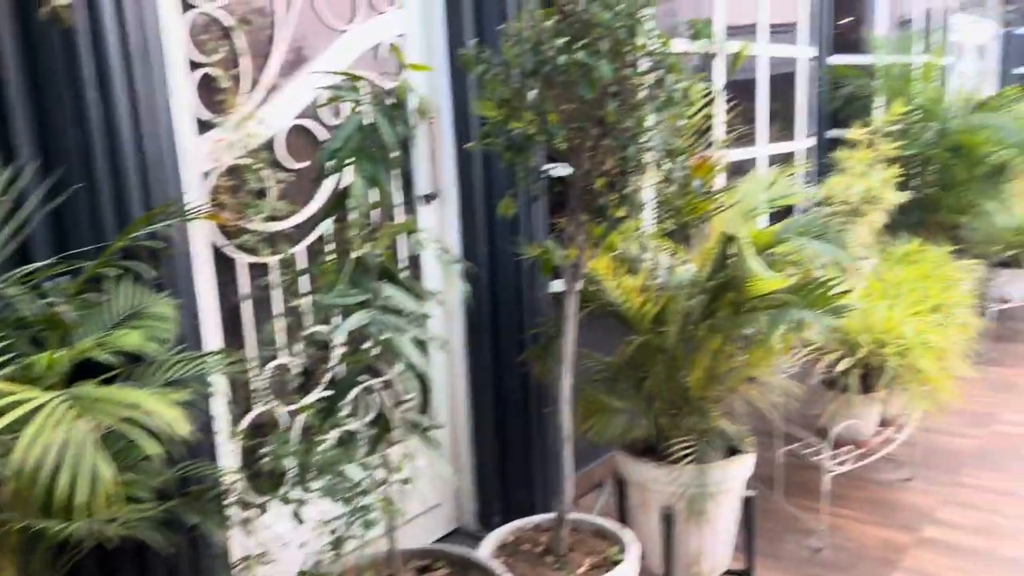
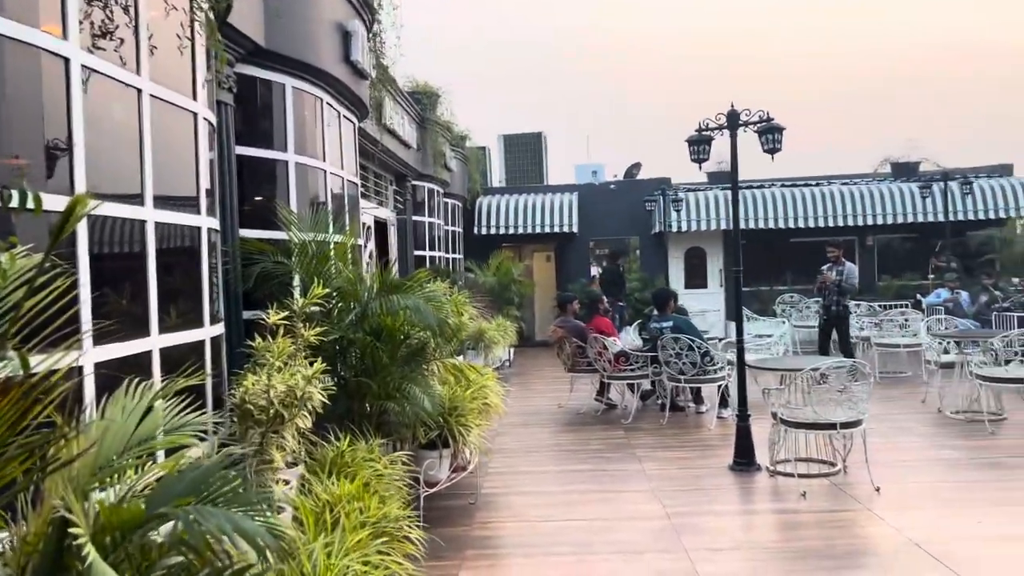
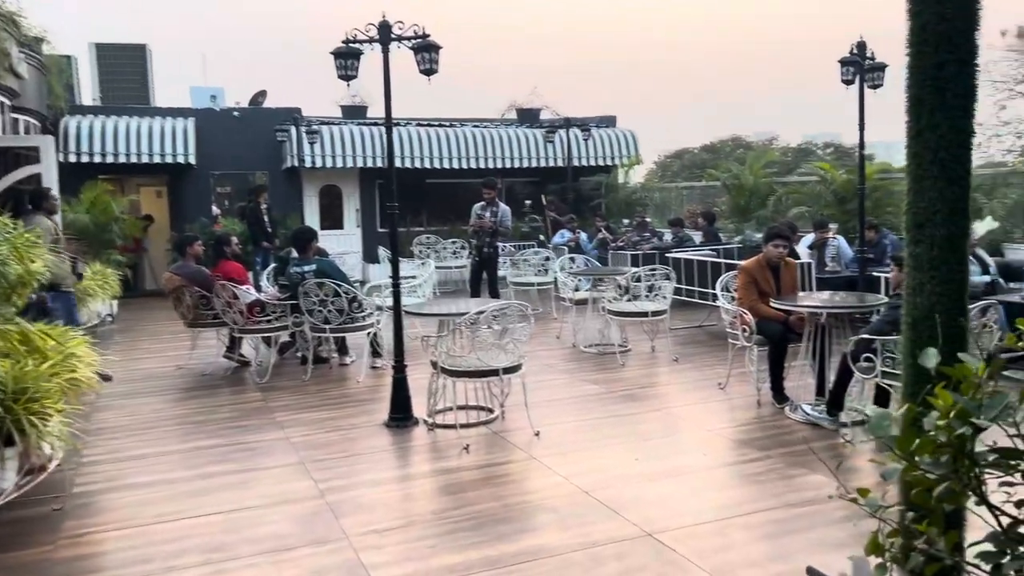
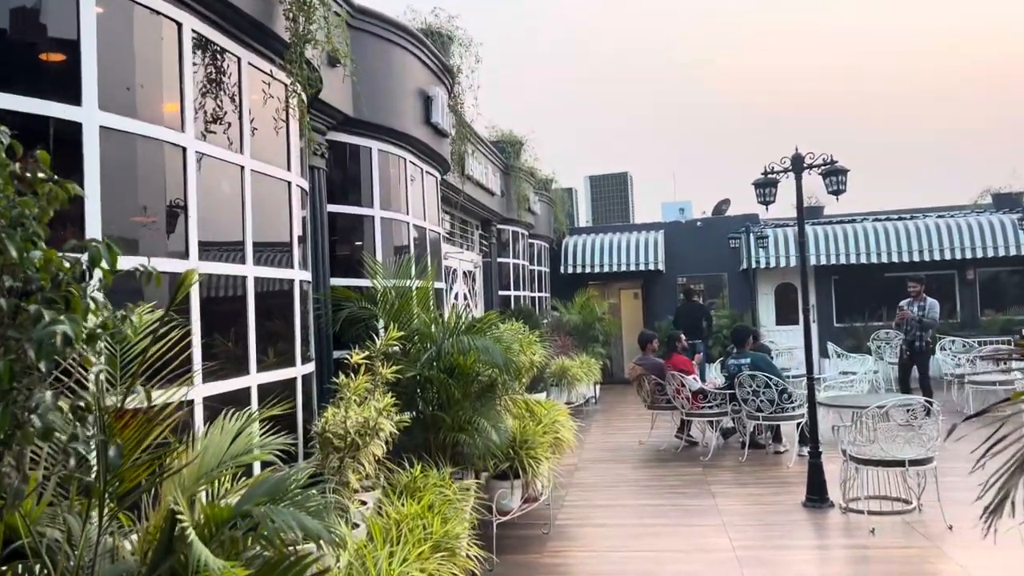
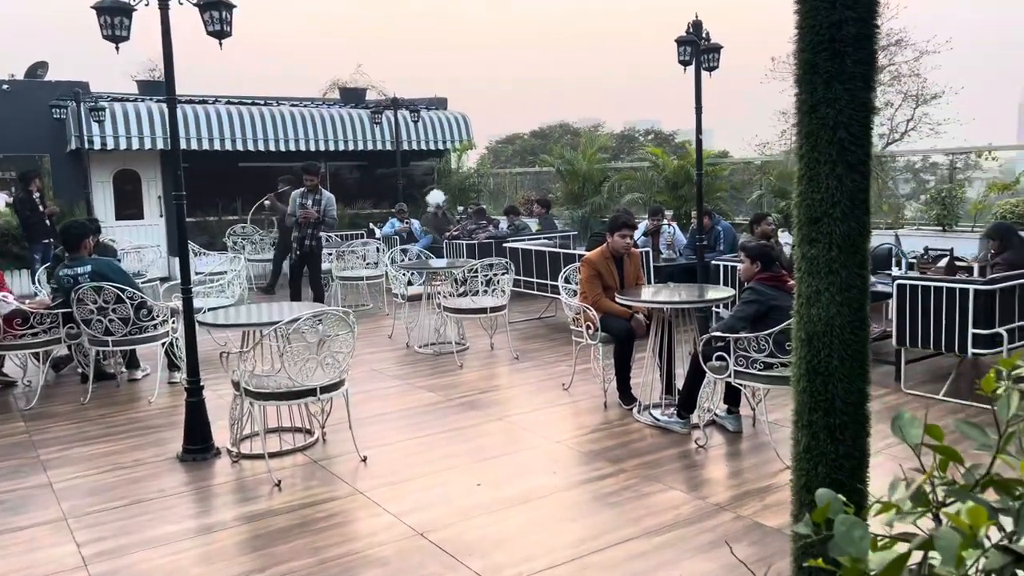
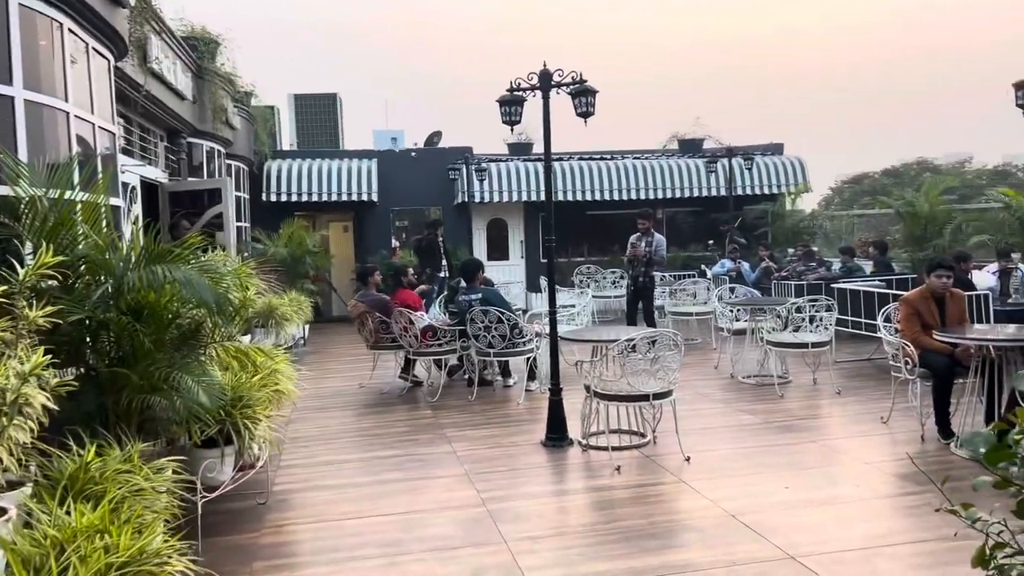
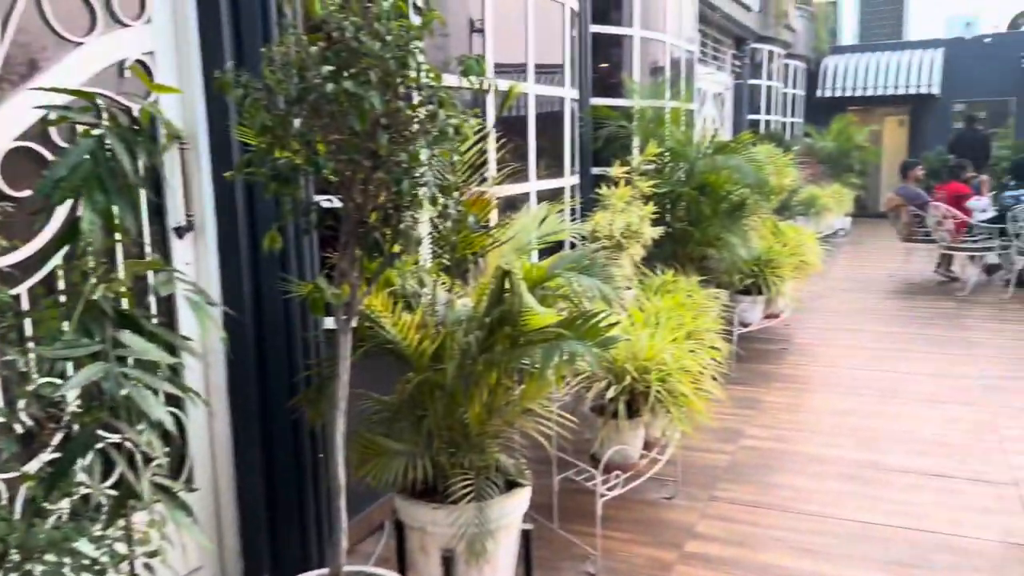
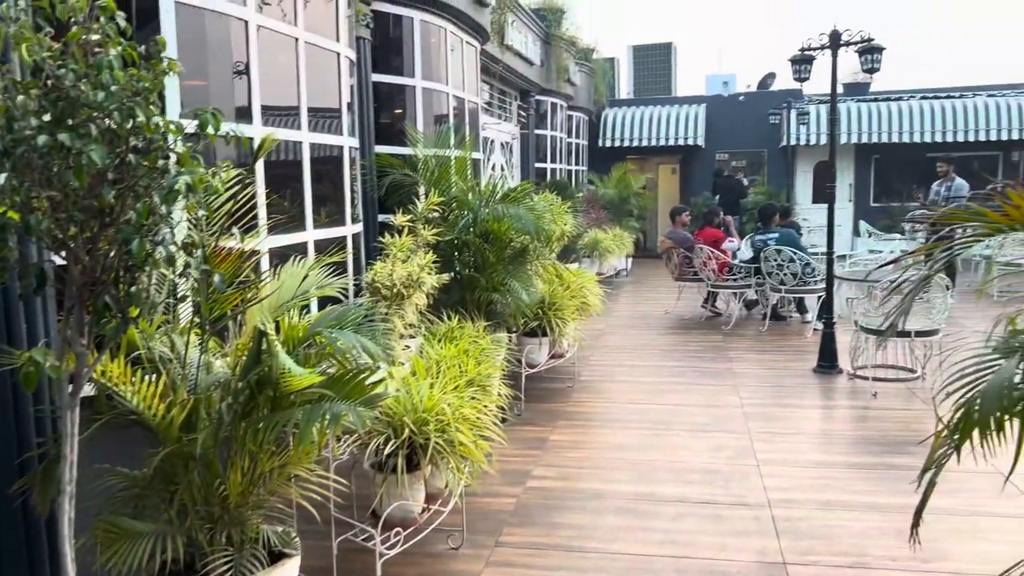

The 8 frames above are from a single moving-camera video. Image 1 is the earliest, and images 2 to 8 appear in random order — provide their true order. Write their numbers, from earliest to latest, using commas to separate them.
7, 8, 4, 2, 6, 3, 5
